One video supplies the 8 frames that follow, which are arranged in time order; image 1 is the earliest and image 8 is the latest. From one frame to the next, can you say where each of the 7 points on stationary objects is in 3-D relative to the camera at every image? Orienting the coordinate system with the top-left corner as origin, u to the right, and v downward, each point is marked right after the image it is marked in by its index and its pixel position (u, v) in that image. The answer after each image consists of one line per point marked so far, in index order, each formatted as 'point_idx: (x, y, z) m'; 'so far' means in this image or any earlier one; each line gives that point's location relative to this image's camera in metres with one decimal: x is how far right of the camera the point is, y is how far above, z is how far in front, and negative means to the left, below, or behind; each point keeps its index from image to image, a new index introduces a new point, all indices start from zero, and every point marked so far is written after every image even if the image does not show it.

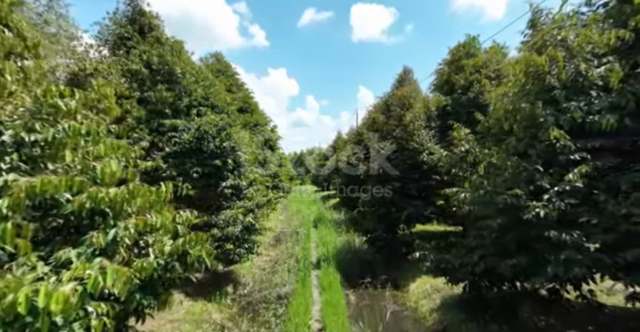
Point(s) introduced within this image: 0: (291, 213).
0: (-1.5, -2.4, +17.1) m
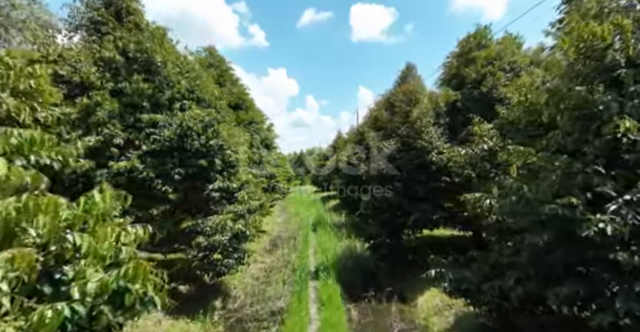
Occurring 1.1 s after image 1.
0: (-1.5, -2.5, +16.5) m
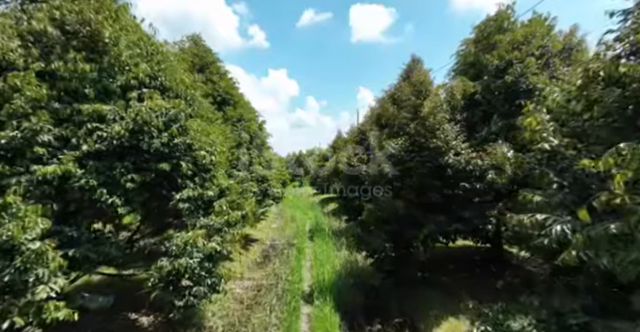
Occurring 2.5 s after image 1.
0: (-1.6, -2.5, +15.4) m
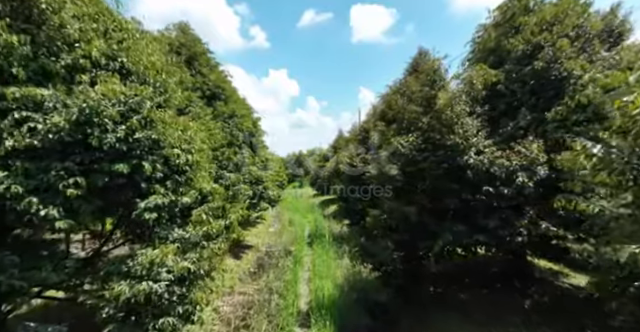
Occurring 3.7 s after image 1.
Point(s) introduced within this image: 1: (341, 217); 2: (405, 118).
0: (-1.6, -2.5, +14.5) m
1: (+0.8, -2.0, +13.7) m
2: (+1.5, +0.9, +6.3) m
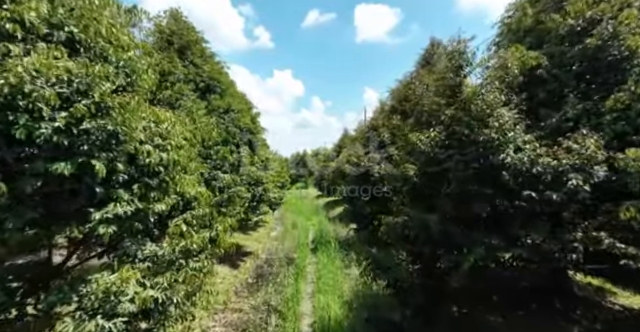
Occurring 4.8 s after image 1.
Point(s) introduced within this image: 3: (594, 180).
0: (-1.4, -2.5, +13.7) m
1: (+1.0, -2.0, +12.8) m
2: (+1.6, +0.9, +5.4) m
3: (+3.0, -0.2, +3.8) m
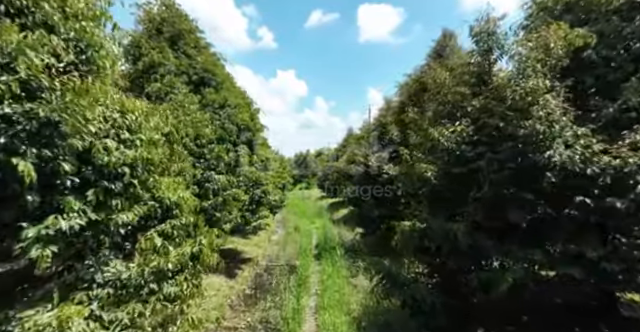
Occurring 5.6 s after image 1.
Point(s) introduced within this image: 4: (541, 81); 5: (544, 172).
0: (-1.3, -2.6, +13.0) m
1: (+1.1, -2.0, +12.1) m
2: (+1.7, +0.9, +4.7) m
3: (+3.0, -0.2, +3.0) m
4: (+2.3, +0.9, +3.6) m
5: (+2.3, -0.1, +3.5) m
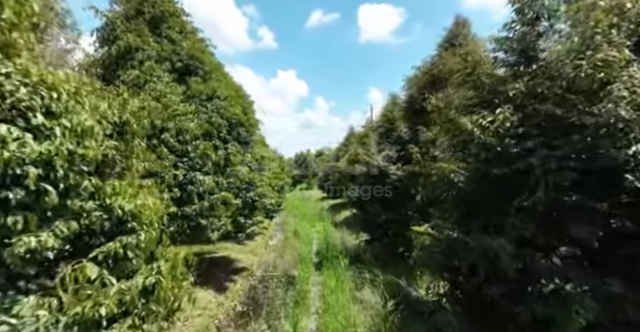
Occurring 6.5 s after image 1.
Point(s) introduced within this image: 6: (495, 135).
0: (-1.2, -2.5, +12.1) m
1: (+1.2, -2.0, +11.2) m
2: (+1.7, +0.9, +3.7) m
3: (+3.1, -0.2, +2.1) m
4: (+2.3, +0.9, +2.7) m
5: (+2.3, -0.1, +2.6) m
6: (+1.7, +0.3, +3.2) m
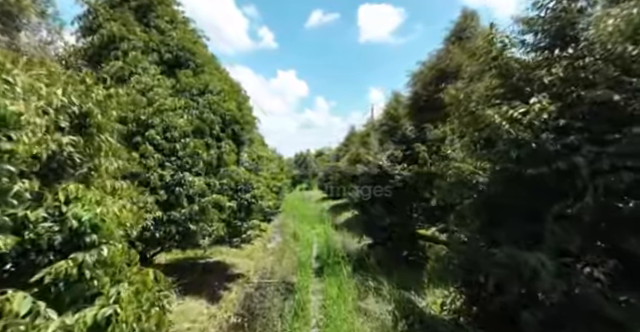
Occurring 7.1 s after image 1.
0: (-1.2, -2.5, +11.5) m
1: (+1.2, -2.0, +10.7) m
2: (+1.7, +0.9, +3.2) m
3: (+3.1, -0.1, +1.5) m
4: (+2.3, +0.9, +2.1) m
5: (+2.3, -0.1, +2.1) m
6: (+1.7, +0.3, +2.7) m
